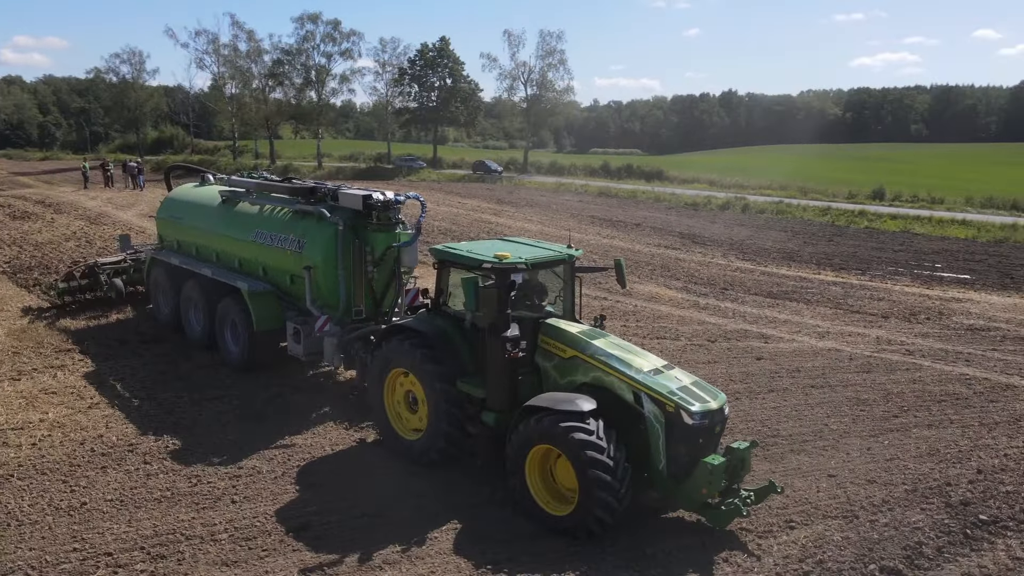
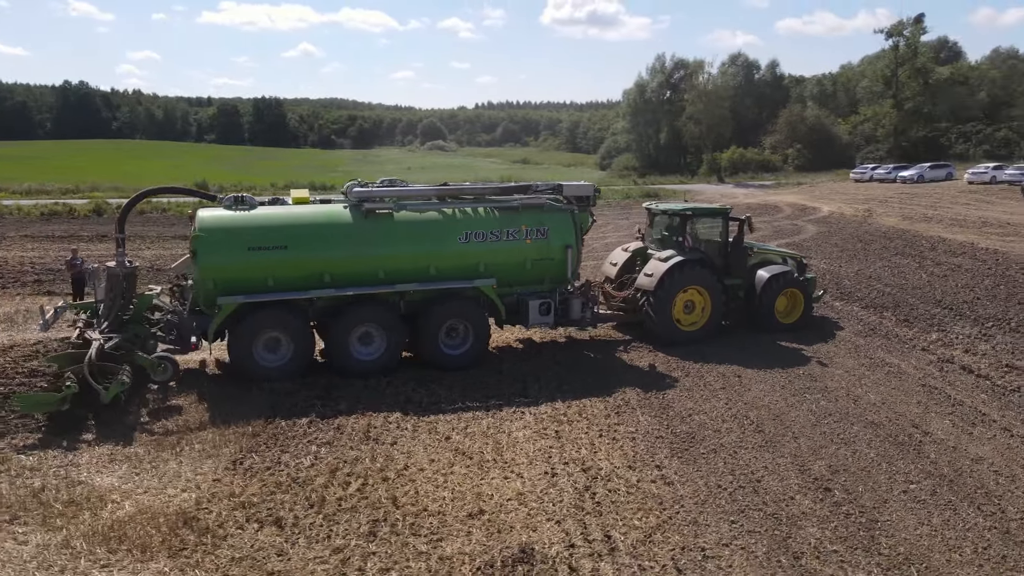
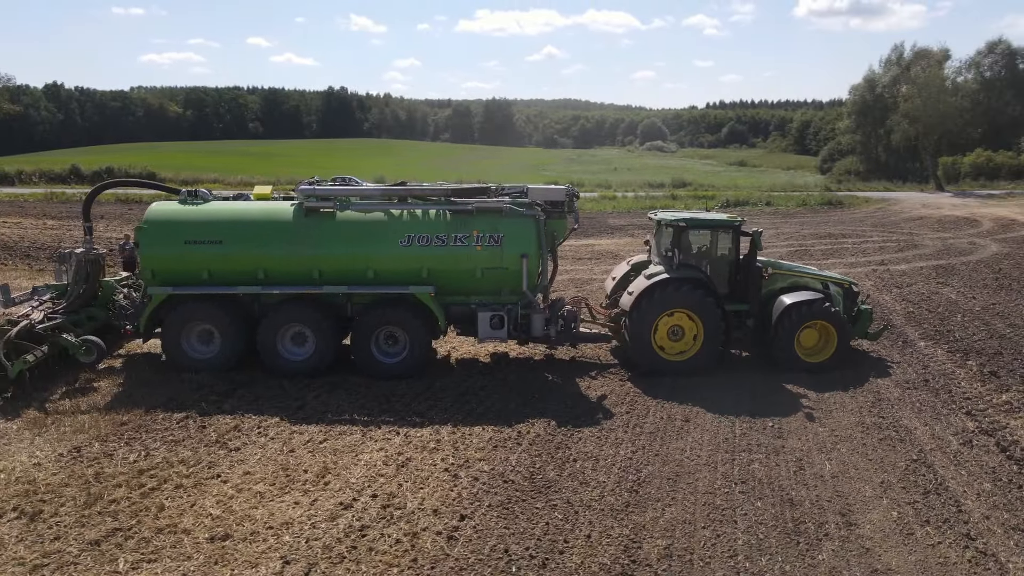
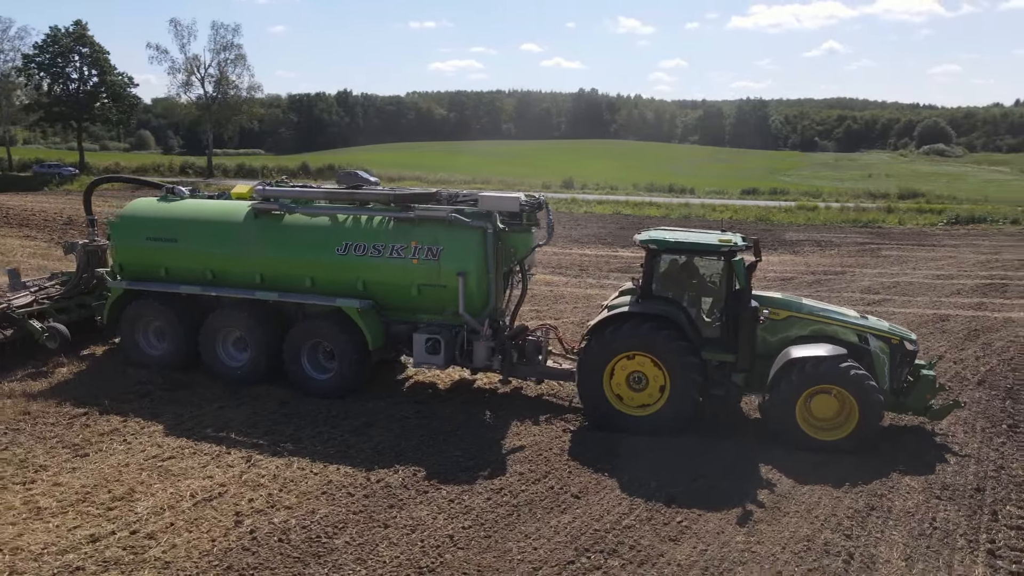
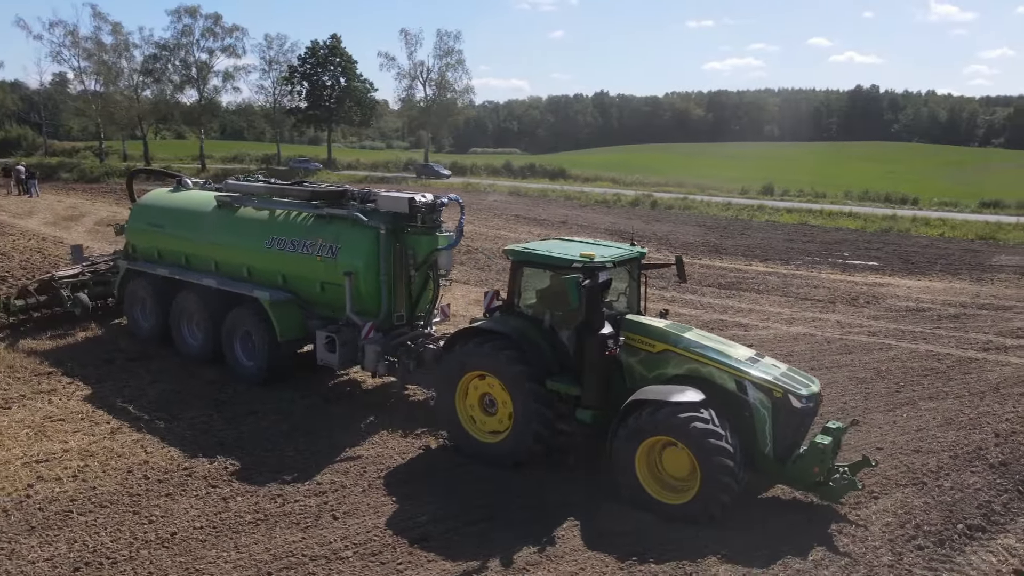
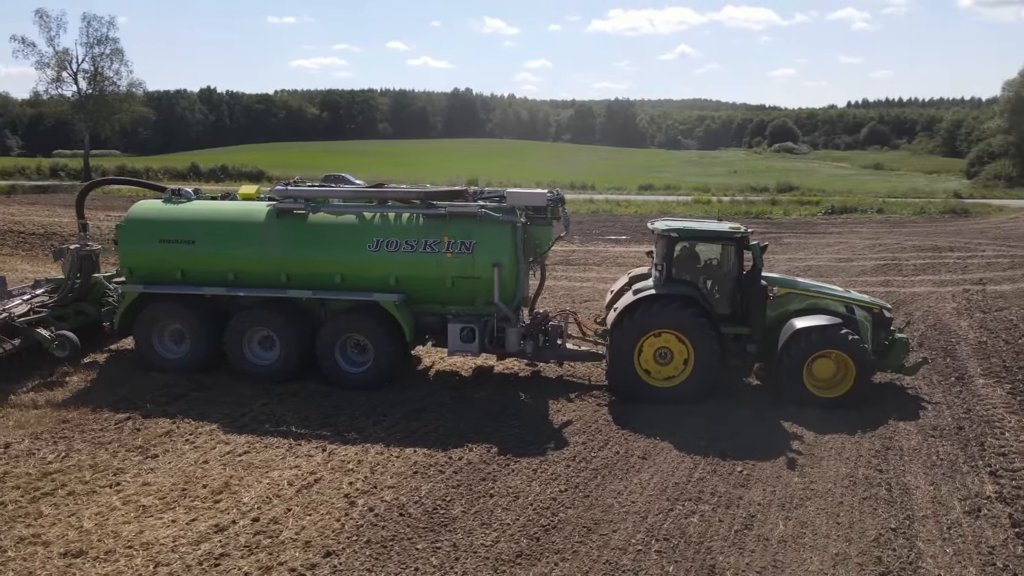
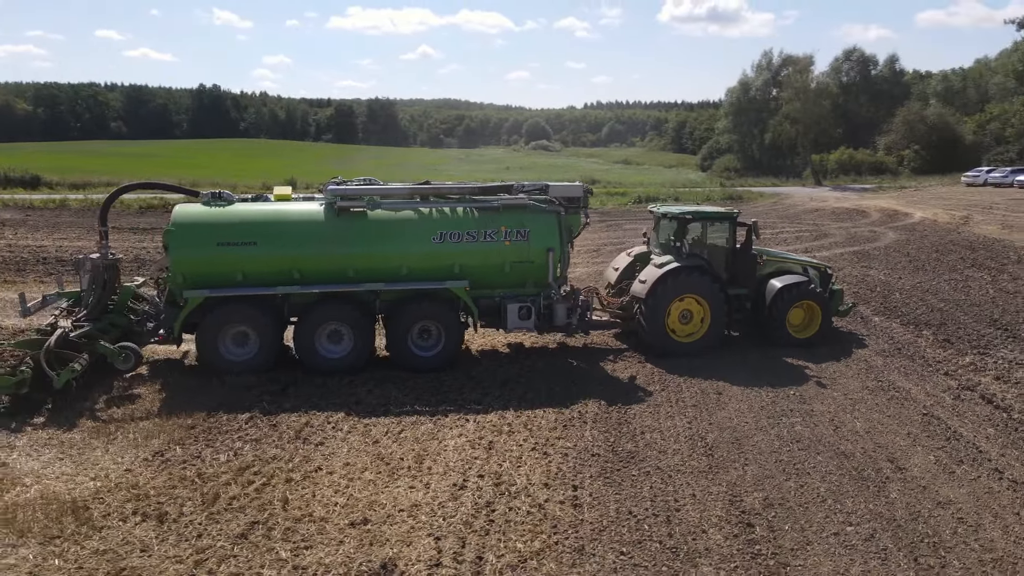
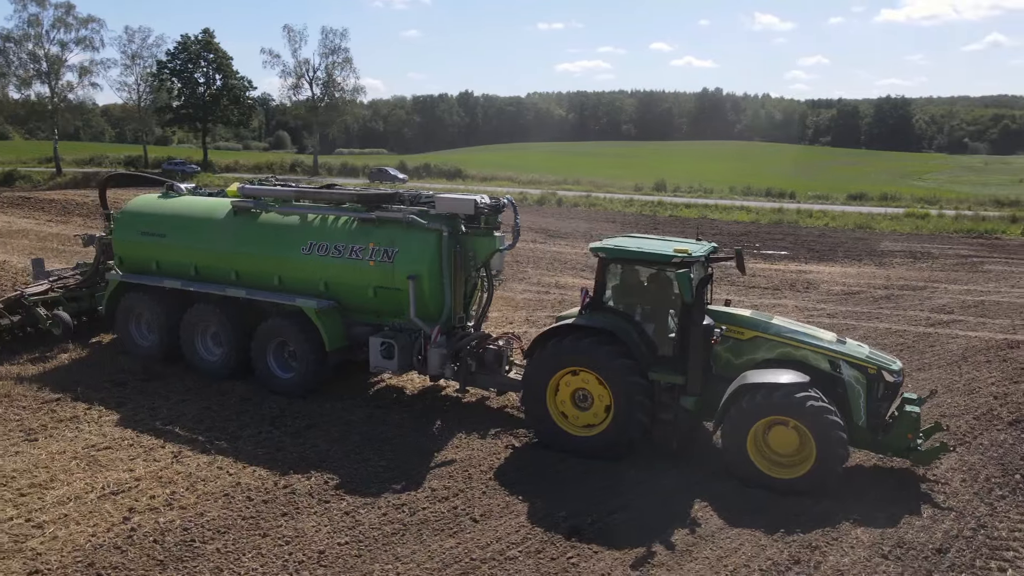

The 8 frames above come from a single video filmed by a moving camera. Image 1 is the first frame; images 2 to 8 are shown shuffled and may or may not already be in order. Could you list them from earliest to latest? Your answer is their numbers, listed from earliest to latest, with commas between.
5, 8, 4, 6, 3, 7, 2
